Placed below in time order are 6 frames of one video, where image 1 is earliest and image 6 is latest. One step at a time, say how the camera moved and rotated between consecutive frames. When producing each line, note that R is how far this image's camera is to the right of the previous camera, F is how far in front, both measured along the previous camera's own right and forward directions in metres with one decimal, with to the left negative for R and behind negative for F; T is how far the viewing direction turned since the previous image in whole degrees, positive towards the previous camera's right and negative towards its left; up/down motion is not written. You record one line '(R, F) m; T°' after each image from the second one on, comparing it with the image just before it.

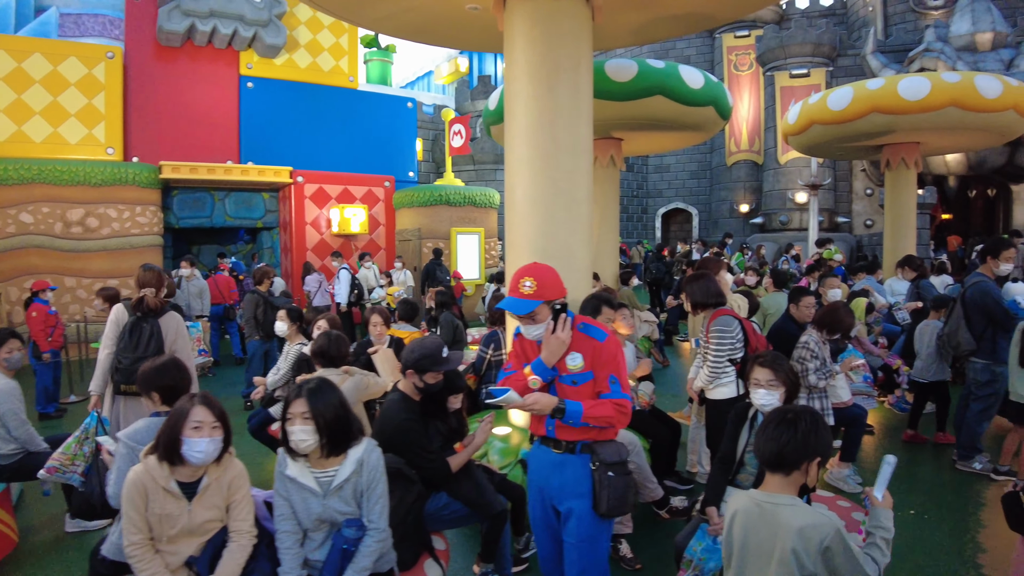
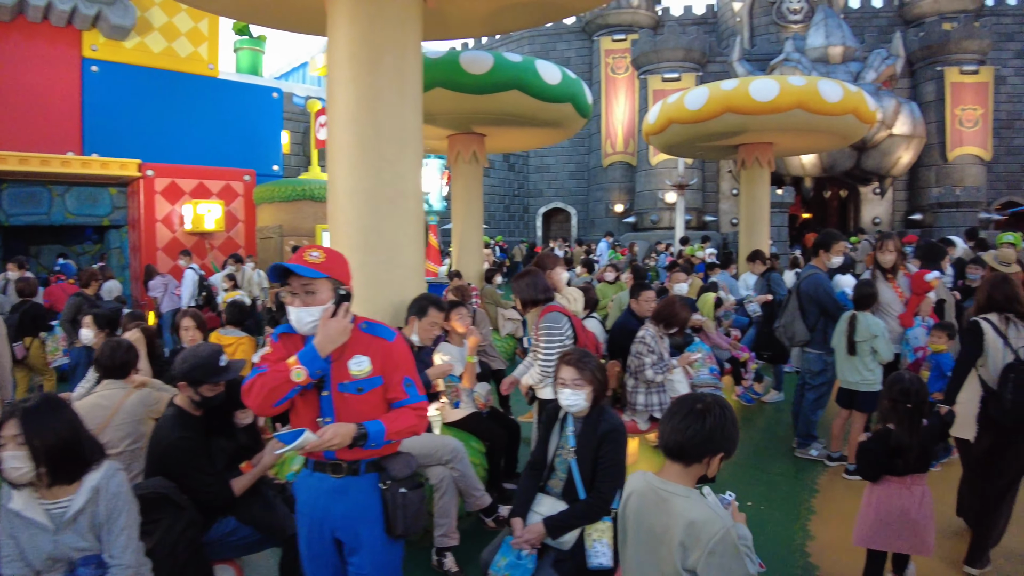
(+0.4, +0.2) m; +8°
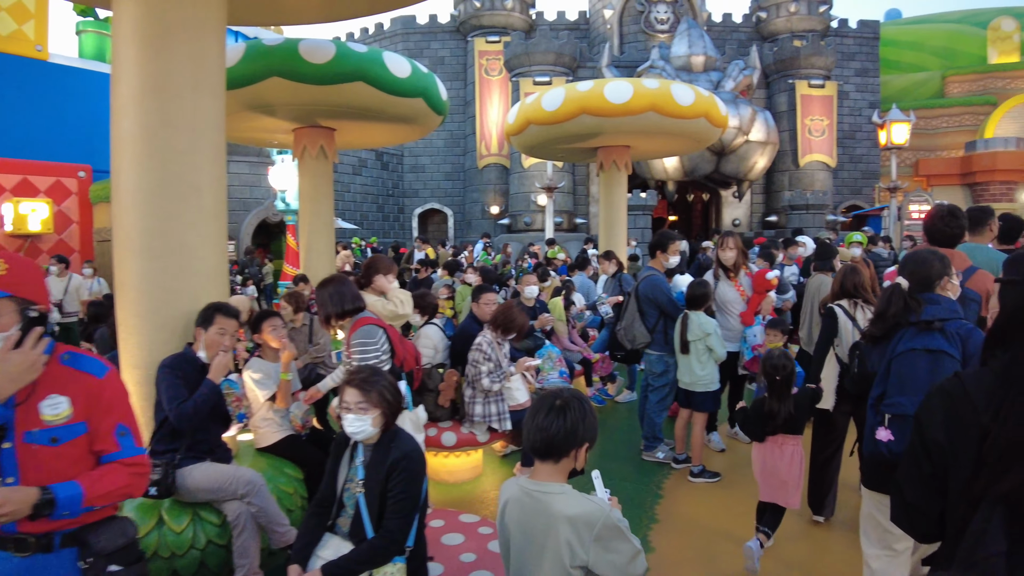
(+0.3, +0.3) m; +9°
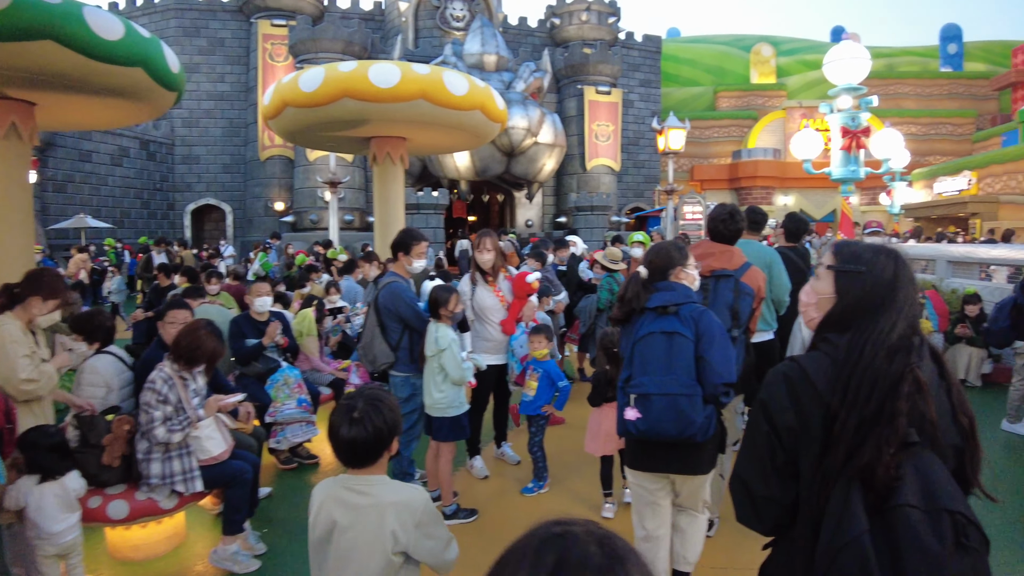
(+0.5, +0.7) m; +15°
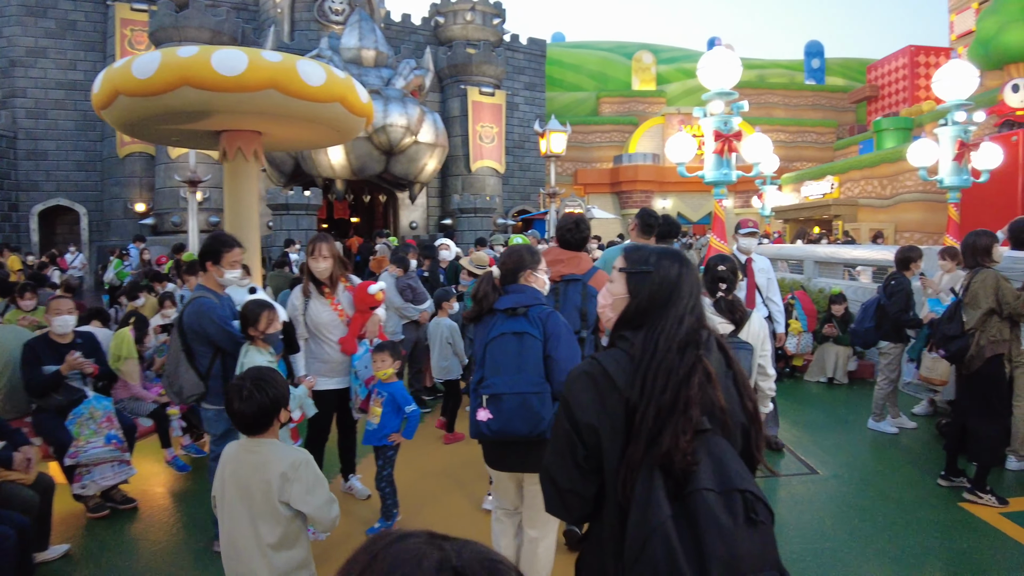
(+0.2, +0.4) m; +8°
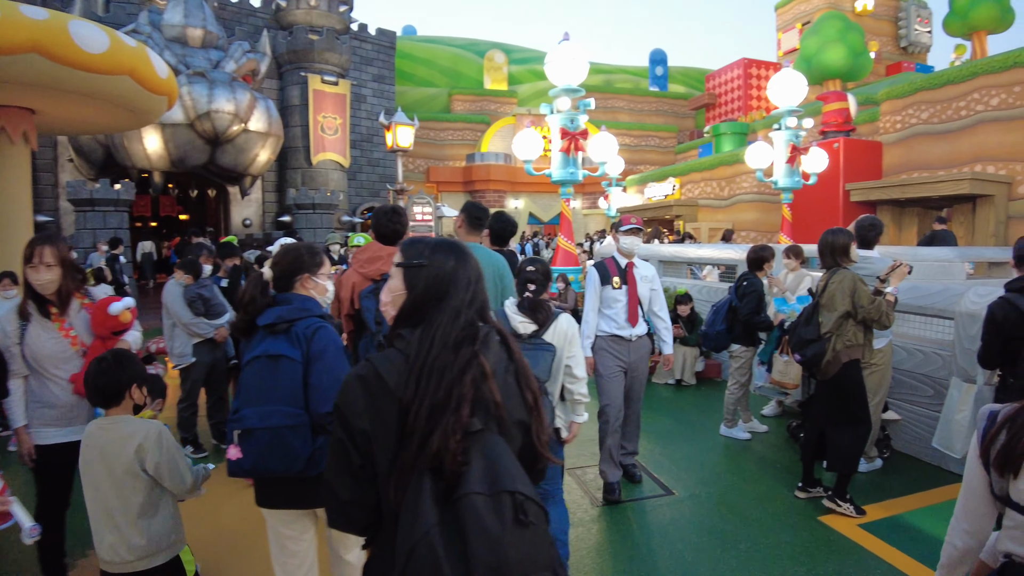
(+0.2, +0.6) m; +11°
